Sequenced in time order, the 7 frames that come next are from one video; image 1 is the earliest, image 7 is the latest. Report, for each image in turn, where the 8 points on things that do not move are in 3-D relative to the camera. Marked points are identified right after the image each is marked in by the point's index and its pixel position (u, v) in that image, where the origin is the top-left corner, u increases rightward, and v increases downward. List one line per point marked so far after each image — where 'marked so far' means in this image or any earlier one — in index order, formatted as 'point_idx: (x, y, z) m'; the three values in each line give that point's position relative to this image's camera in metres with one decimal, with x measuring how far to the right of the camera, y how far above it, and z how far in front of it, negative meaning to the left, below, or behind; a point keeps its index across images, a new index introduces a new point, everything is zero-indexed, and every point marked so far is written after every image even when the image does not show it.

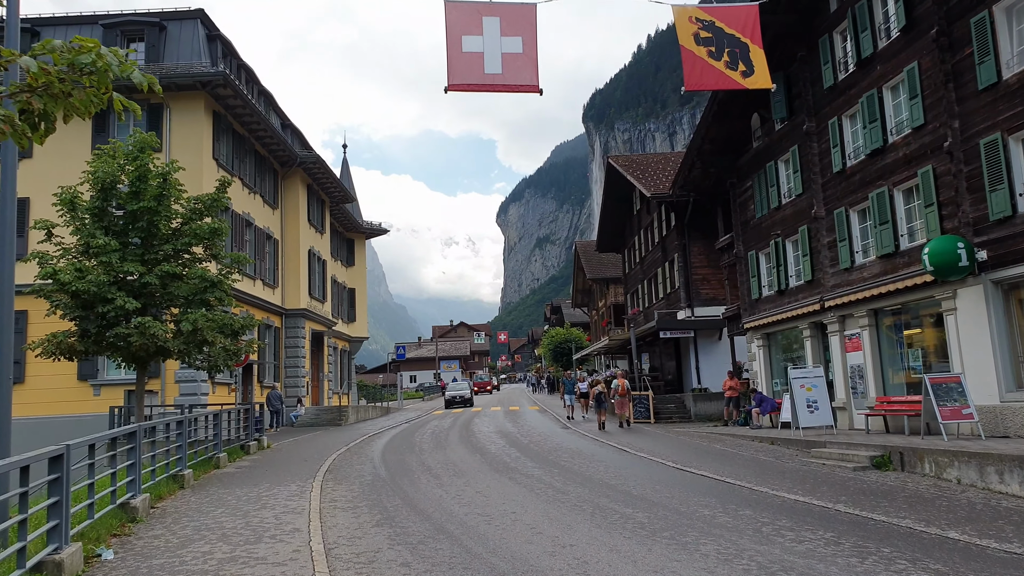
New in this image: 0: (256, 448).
0: (-6.5, -4.1, +19.2) m
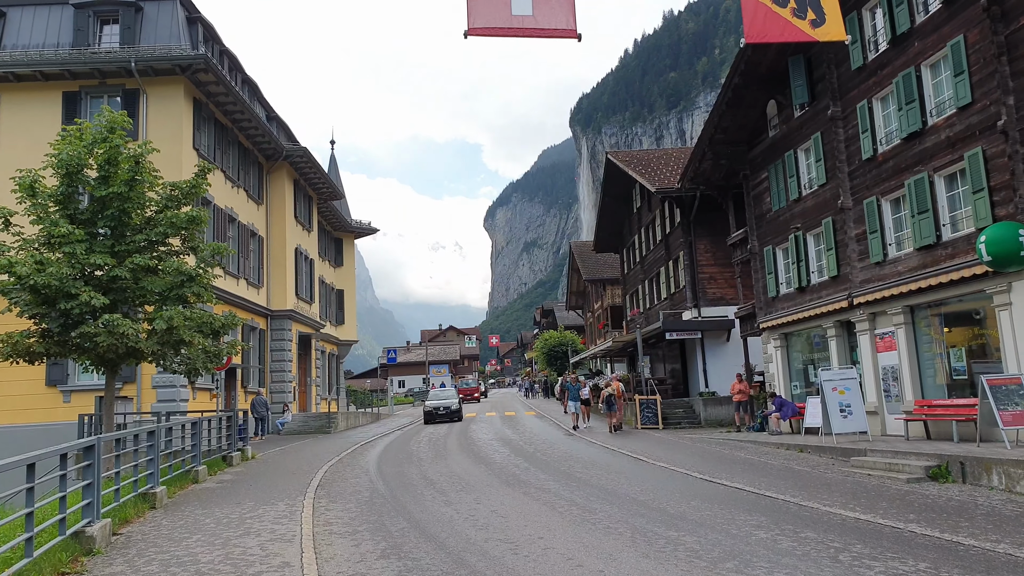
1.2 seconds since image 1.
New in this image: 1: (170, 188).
0: (-6.4, -4.0, +17.6) m
1: (-6.9, +2.0, +15.3) m
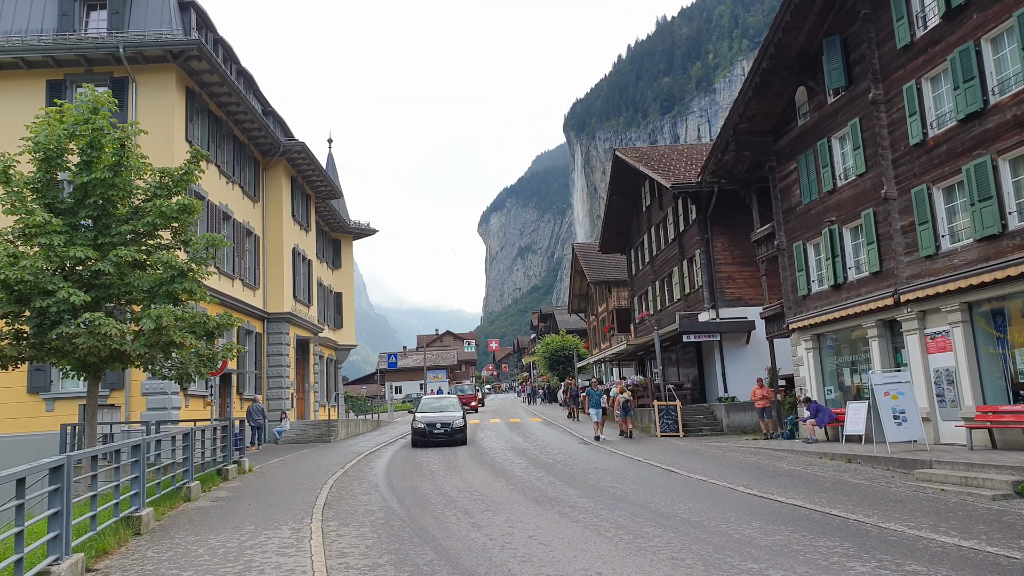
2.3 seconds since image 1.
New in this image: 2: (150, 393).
0: (-5.9, -4.0, +16.2) m
1: (-6.5, +2.1, +13.9) m
2: (-9.3, -2.7, +19.5) m
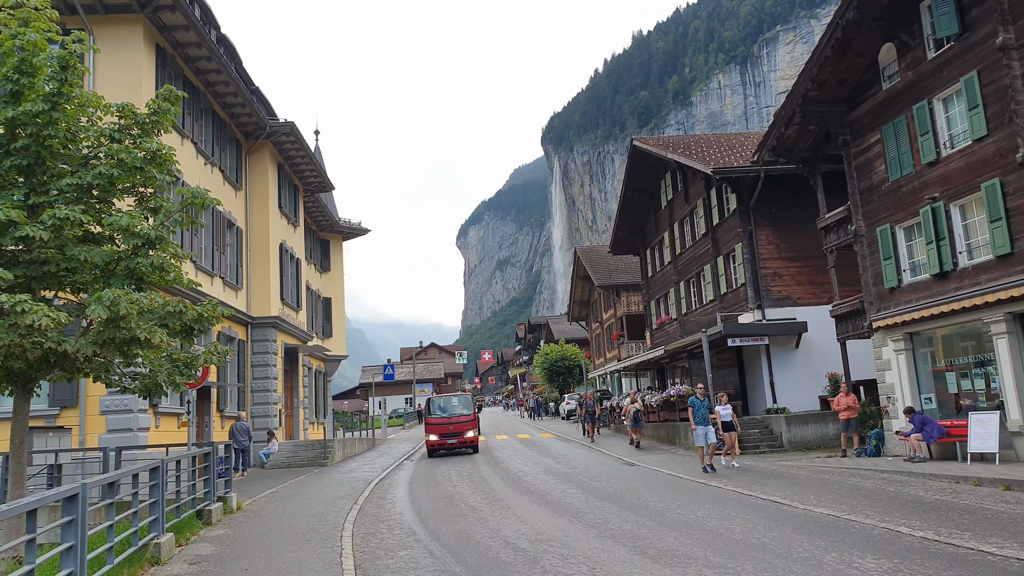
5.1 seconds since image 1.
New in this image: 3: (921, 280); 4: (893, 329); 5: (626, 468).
0: (-4.8, -3.7, +12.5) m
1: (-5.3, +2.3, +10.3) m
2: (-8.3, -2.6, +15.7) m
3: (+9.3, +0.2, +17.3) m
4: (+9.1, -1.0, +18.1) m
5: (+3.0, -4.6, +19.5) m
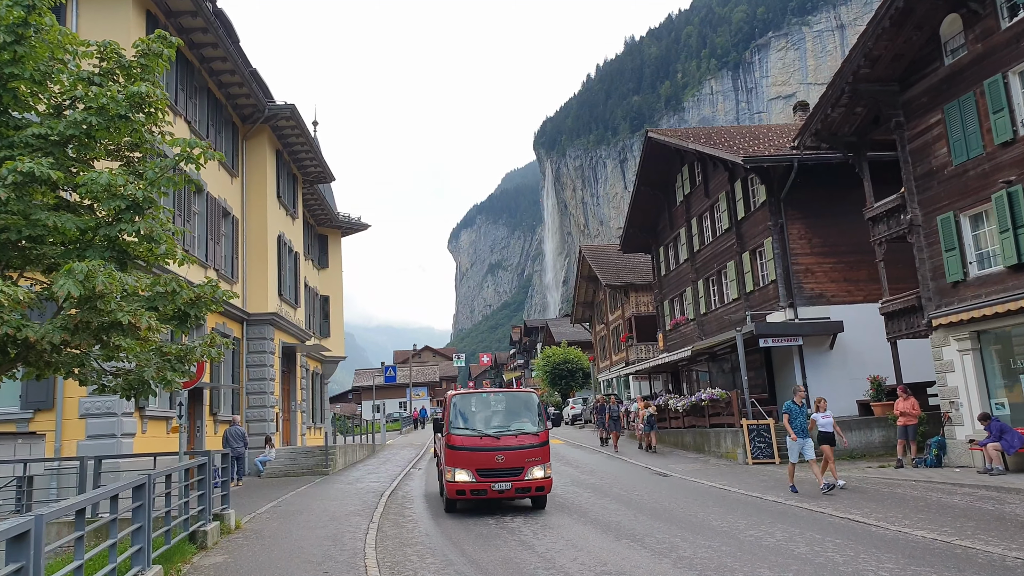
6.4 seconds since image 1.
0: (-4.2, -3.5, +10.7) m
1: (-4.6, +2.6, +8.6) m
2: (-7.7, -2.3, +13.9) m
3: (+9.9, +0.3, +15.7) m
4: (+9.7, -0.8, +16.5) m
5: (+3.5, -4.5, +17.8) m
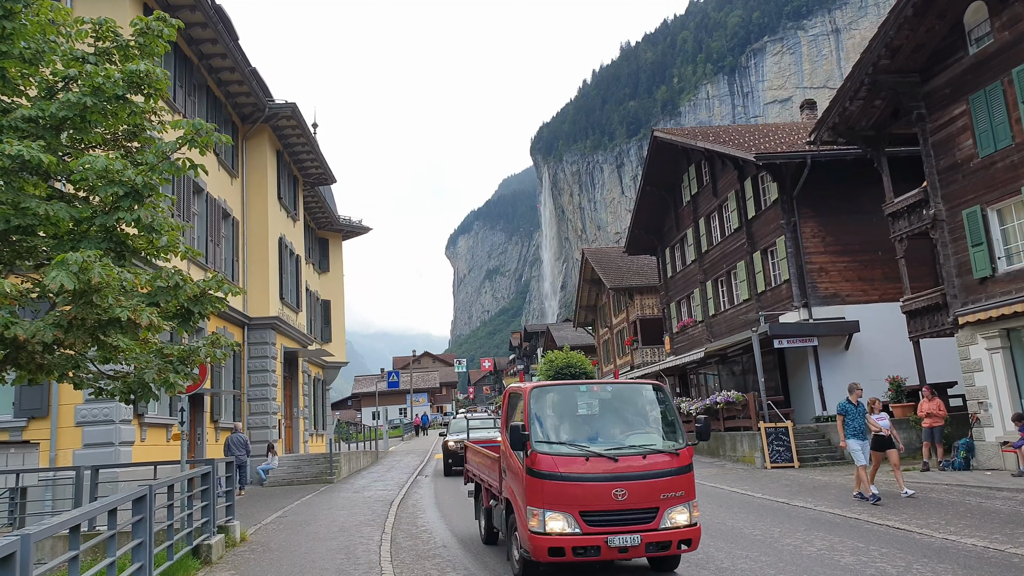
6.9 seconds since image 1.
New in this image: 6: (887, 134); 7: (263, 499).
0: (-3.9, -3.5, +10.1) m
1: (-4.4, +2.6, +8.0) m
2: (-7.5, -2.4, +13.3) m
3: (+10.2, +0.4, +15.2) m
4: (+10.0, -0.8, +16.0) m
5: (+3.8, -4.5, +17.2) m
6: (+9.5, +3.9, +19.2) m
7: (-5.6, -4.7, +17.1) m
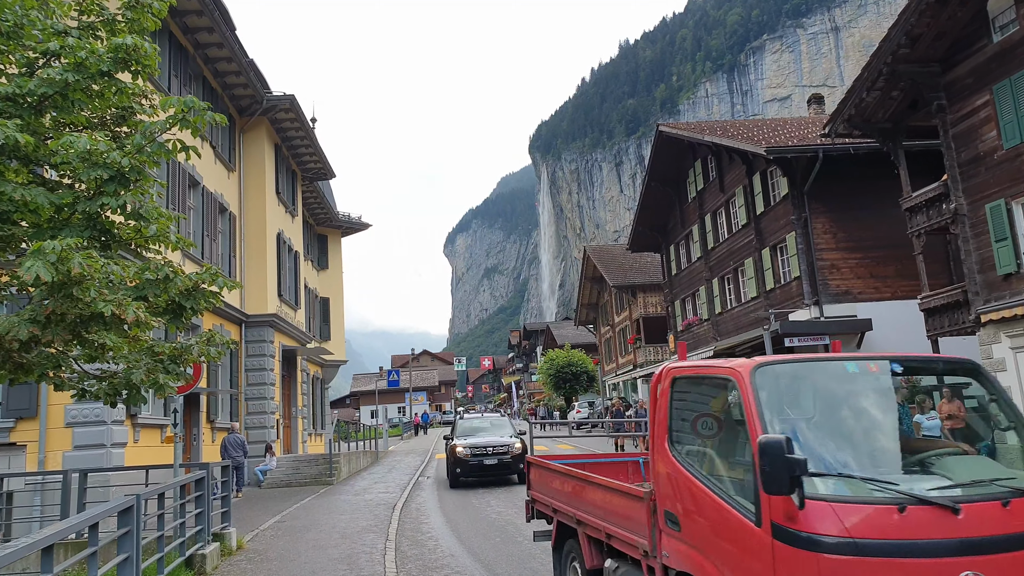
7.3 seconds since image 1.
0: (-3.7, -3.4, +9.5) m
1: (-4.2, +2.7, +7.4) m
2: (-7.3, -2.3, +12.7) m
3: (+10.3, +0.5, +14.6) m
4: (+10.1, -0.7, +15.4) m
5: (+3.9, -4.4, +16.7) m
6: (+9.6, +4.0, +18.6) m
7: (-5.5, -4.7, +16.6) m
